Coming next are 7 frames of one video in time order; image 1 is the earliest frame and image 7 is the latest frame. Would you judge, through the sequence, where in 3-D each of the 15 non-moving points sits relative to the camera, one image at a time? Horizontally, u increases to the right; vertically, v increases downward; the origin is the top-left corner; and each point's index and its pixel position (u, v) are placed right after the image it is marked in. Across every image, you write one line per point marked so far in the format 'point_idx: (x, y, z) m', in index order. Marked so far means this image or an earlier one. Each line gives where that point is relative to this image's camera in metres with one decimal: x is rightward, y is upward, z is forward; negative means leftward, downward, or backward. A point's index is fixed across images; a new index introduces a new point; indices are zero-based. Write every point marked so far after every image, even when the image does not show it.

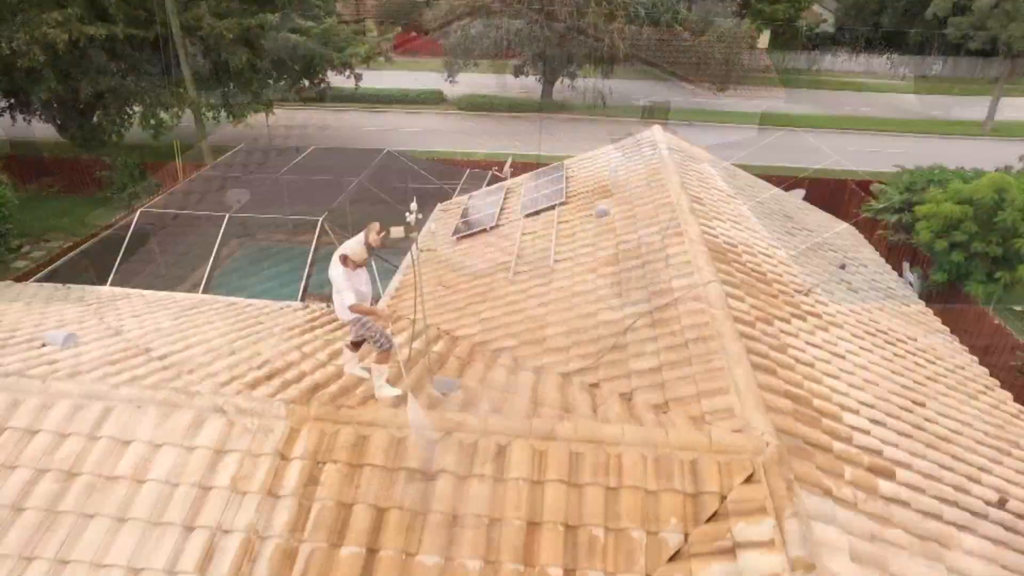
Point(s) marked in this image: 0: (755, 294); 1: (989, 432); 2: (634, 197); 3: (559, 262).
0: (+2.5, 0.0, +6.8) m
1: (+4.6, -1.4, +6.4) m
2: (+1.8, +1.3, +9.4) m
3: (+0.6, +0.3, +8.4) m
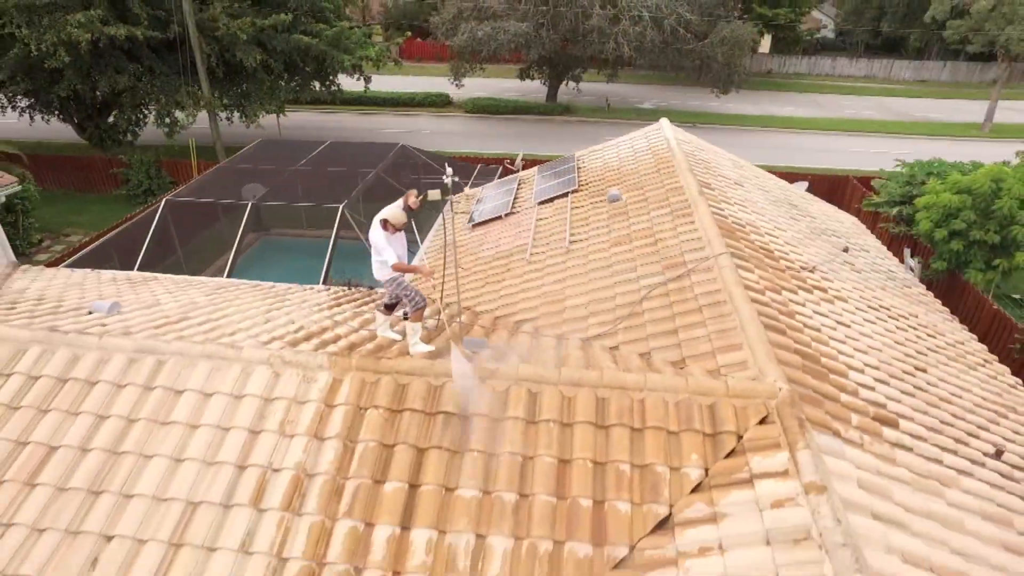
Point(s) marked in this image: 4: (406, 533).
0: (+2.7, +0.2, +7.1) m
1: (+4.8, -1.1, +6.7) m
2: (+2.0, +1.5, +9.7) m
3: (+0.8, +0.6, +8.7) m
4: (-0.7, -1.6, +4.2) m
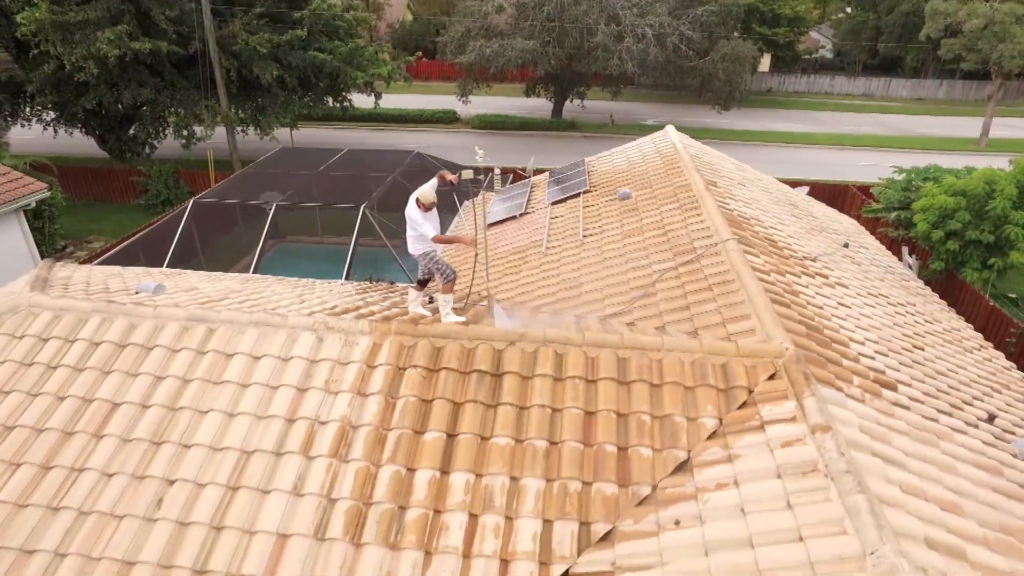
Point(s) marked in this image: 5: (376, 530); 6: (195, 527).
0: (+2.9, +0.4, +7.5) m
1: (+5.1, -0.9, +7.1) m
2: (+2.2, +1.6, +10.2) m
3: (+1.1, +0.7, +9.2) m
4: (-0.5, -1.3, +4.5) m
5: (-0.9, -1.6, +4.3) m
6: (-2.1, -1.6, +4.3) m
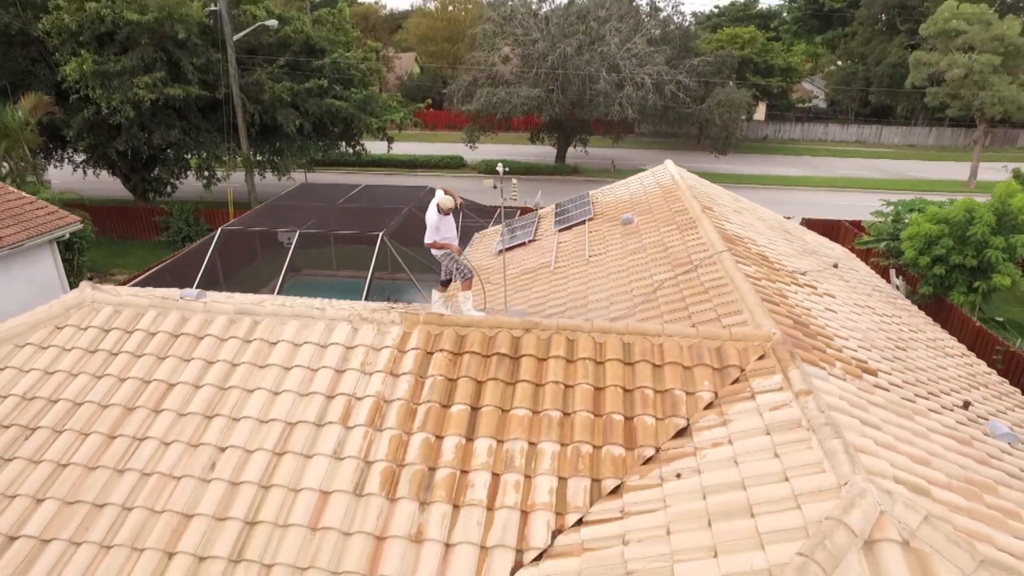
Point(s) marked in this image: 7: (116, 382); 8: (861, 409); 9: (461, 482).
0: (+3.1, +0.3, +8.2) m
1: (+5.2, -1.0, +7.6) m
2: (+2.4, +1.3, +10.9) m
3: (+1.2, +0.5, +9.8) m
4: (-0.3, -1.2, +5.1) m
5: (-0.8, -1.4, +4.8) m
6: (-1.9, -1.4, +4.8) m
7: (-3.3, -0.8, +5.6) m
8: (+2.7, -0.9, +5.1) m
9: (-0.4, -1.4, +4.8) m
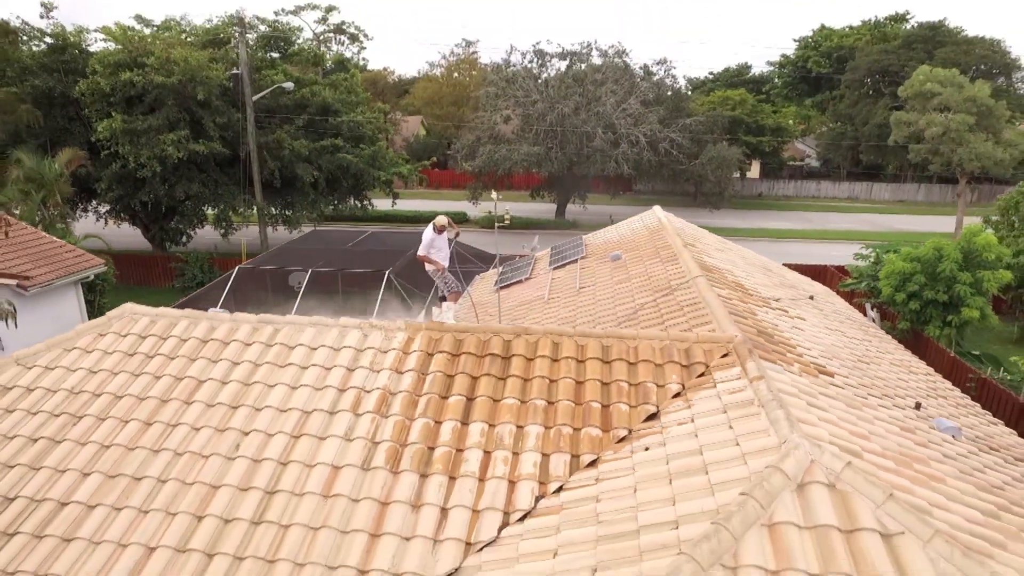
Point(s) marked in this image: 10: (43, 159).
0: (+3.0, 0.0, +8.9) m
1: (+5.1, -1.2, +8.3) m
2: (+2.3, +0.7, +11.7) m
3: (+1.2, 0.0, +10.6) m
4: (-0.4, -1.2, +5.7) m
5: (-0.8, -1.4, +5.4) m
6: (-2.0, -1.4, +5.4) m
7: (-3.4, -0.9, +6.3) m
8: (+2.6, -0.9, +5.7) m
9: (-0.5, -1.4, +5.4) m
10: (-11.9, +3.3, +16.7) m
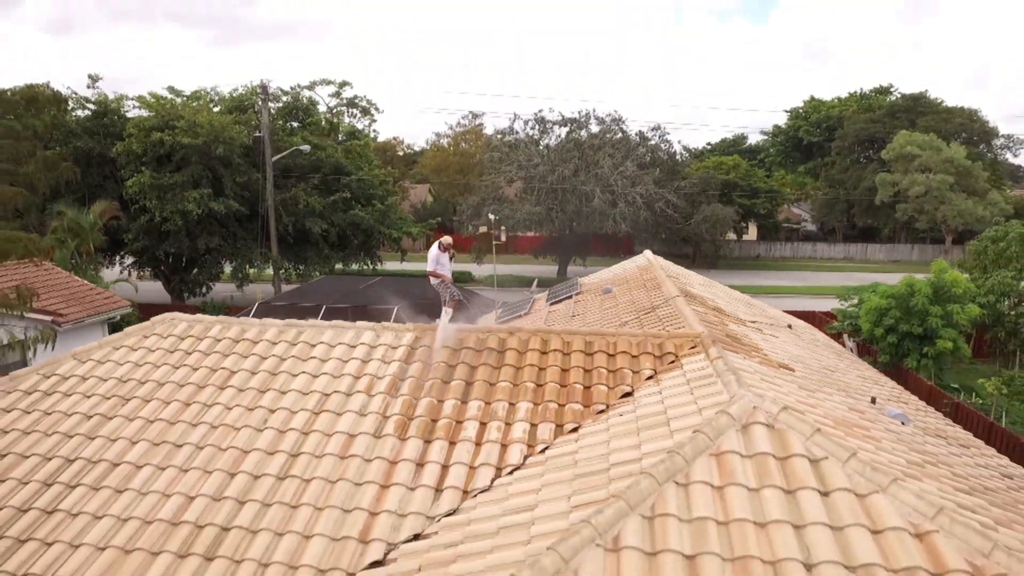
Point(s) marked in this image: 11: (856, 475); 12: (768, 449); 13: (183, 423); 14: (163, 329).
0: (+3.0, -0.3, +9.8) m
1: (+5.1, -1.5, +9.0) m
2: (+2.3, +0.1, +12.7) m
3: (+1.1, -0.5, +11.5) m
4: (-0.5, -1.2, +6.5) m
5: (-0.9, -1.3, +6.2) m
6: (-2.1, -1.4, +6.2) m
7: (-3.5, -0.9, +7.1) m
8: (+2.5, -0.9, +6.5) m
9: (-0.5, -1.3, +6.2) m
10: (-11.9, +2.1, +18.1) m
11: (+2.4, -1.3, +4.6) m
12: (+1.9, -1.2, +4.8) m
13: (-3.2, -1.3, +6.4) m
14: (-4.1, -0.5, +7.8) m
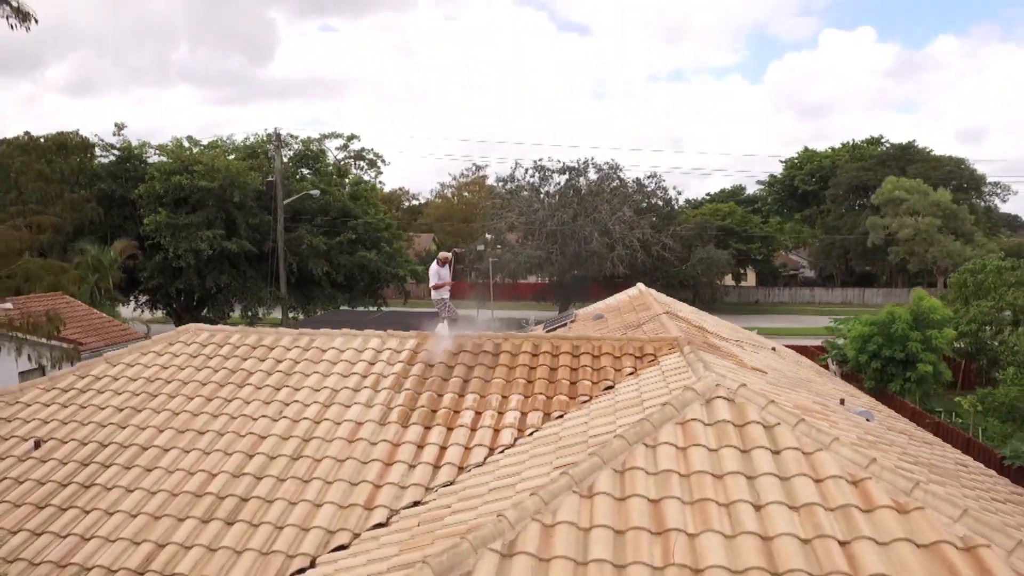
0: (+2.9, -0.6, +10.5) m
1: (+5.0, -1.7, +9.6) m
2: (+2.3, -0.4, +13.4) m
3: (+1.1, -0.9, +12.2) m
4: (-0.6, -1.2, +7.2) m
5: (-1.0, -1.3, +6.8) m
6: (-2.2, -1.4, +6.9) m
7: (-3.6, -1.0, +7.8) m
8: (+2.5, -0.9, +7.2) m
9: (-0.6, -1.3, +6.9) m
10: (-11.9, +1.1, +19.0) m
11: (+2.3, -1.2, +5.2) m
12: (+1.8, -1.1, +5.4) m
13: (-3.3, -1.4, +7.0) m
14: (-4.2, -0.6, +8.5) m
